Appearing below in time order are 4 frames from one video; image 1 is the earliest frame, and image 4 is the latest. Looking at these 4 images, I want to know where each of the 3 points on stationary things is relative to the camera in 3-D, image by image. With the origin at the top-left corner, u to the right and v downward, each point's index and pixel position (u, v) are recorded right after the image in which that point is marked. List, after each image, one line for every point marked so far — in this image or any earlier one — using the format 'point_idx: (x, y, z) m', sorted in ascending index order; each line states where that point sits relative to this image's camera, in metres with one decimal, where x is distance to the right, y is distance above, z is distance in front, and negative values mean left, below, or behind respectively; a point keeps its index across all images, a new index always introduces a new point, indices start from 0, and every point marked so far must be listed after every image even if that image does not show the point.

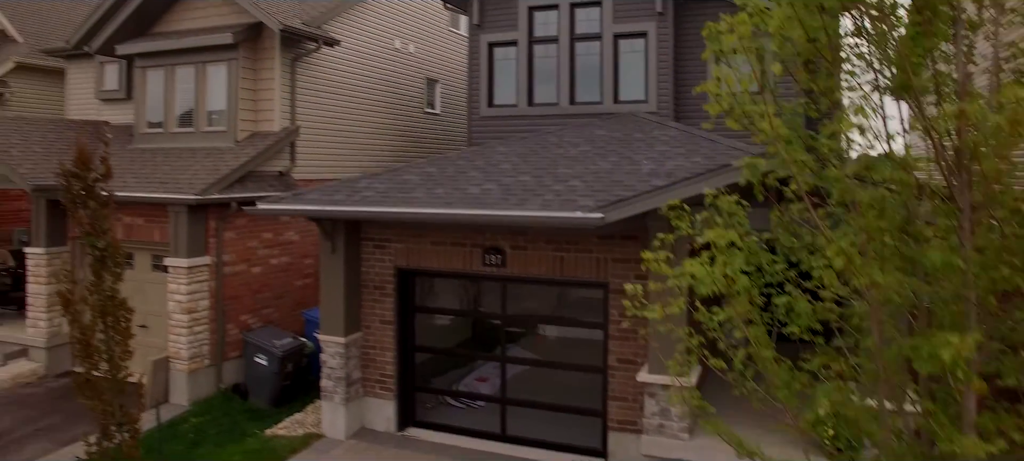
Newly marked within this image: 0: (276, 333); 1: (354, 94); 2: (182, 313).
0: (-3.3, -1.4, +10.4) m
1: (-2.6, +2.3, +12.9) m
2: (-4.3, -1.1, +9.8) m
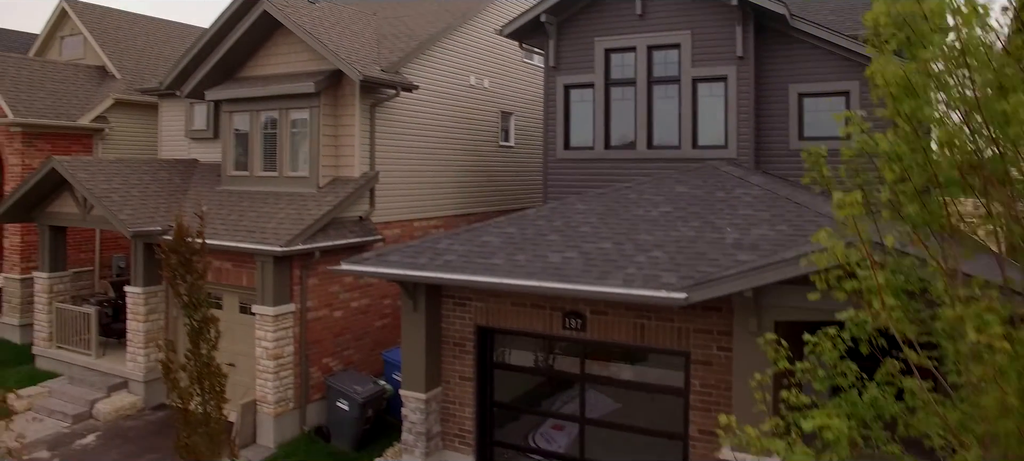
0: (-2.2, -2.1, +10.7) m
1: (-1.3, +1.7, +13.0) m
2: (-3.3, -1.7, +10.2) m
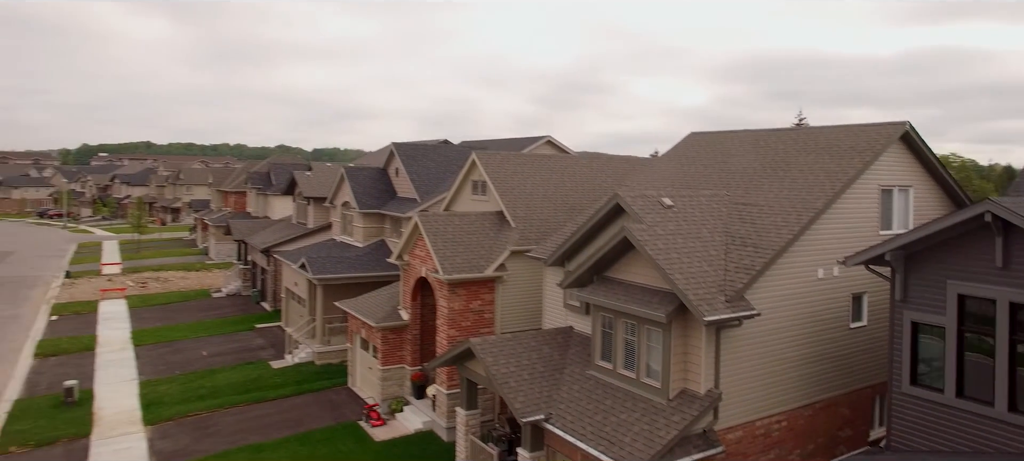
0: (+3.0, -5.8, +12.4) m
1: (+4.9, -2.0, +14.0) m
2: (+1.8, -5.4, +12.4) m
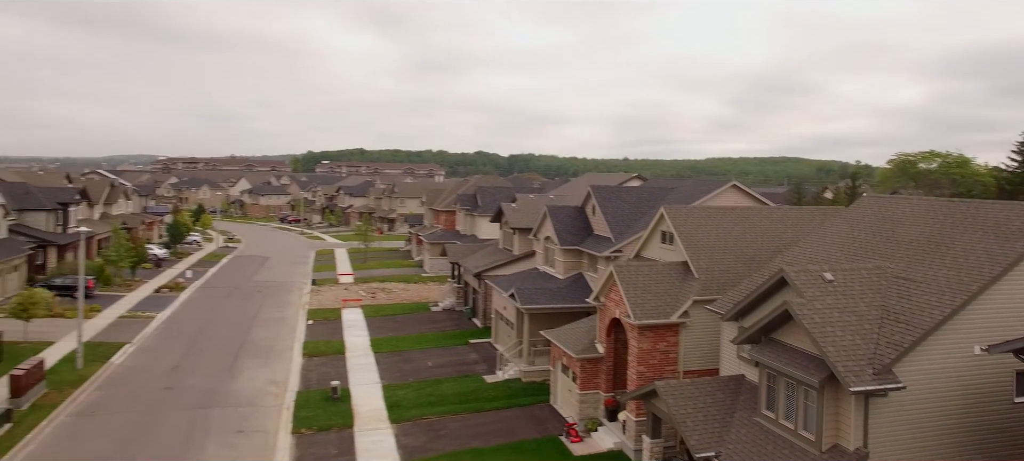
0: (+6.6, -7.4, +15.1) m
1: (+8.9, -3.7, +16.2) m
2: (+5.4, -7.1, +15.4) m
